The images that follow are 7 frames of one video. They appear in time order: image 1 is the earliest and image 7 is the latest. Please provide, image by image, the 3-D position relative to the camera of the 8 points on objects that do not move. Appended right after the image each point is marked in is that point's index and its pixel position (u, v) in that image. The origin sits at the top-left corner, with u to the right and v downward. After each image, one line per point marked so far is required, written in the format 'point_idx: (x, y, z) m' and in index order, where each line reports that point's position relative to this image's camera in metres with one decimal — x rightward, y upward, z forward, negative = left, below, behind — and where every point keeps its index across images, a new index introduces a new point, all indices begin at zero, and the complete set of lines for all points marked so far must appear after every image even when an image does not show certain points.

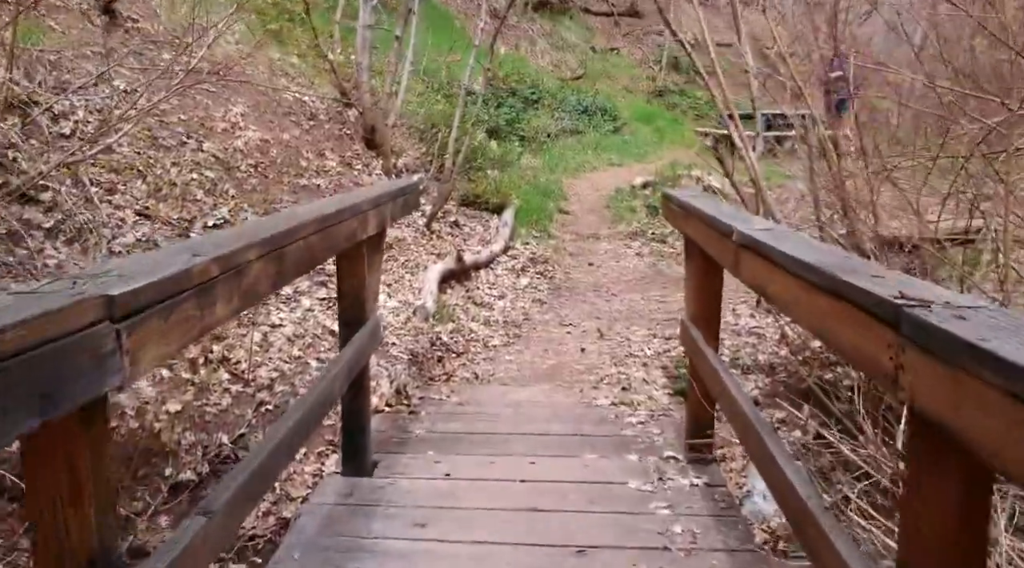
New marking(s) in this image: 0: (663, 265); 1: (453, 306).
0: (+1.6, +0.2, +9.2) m
1: (-0.5, -0.2, +6.9) m
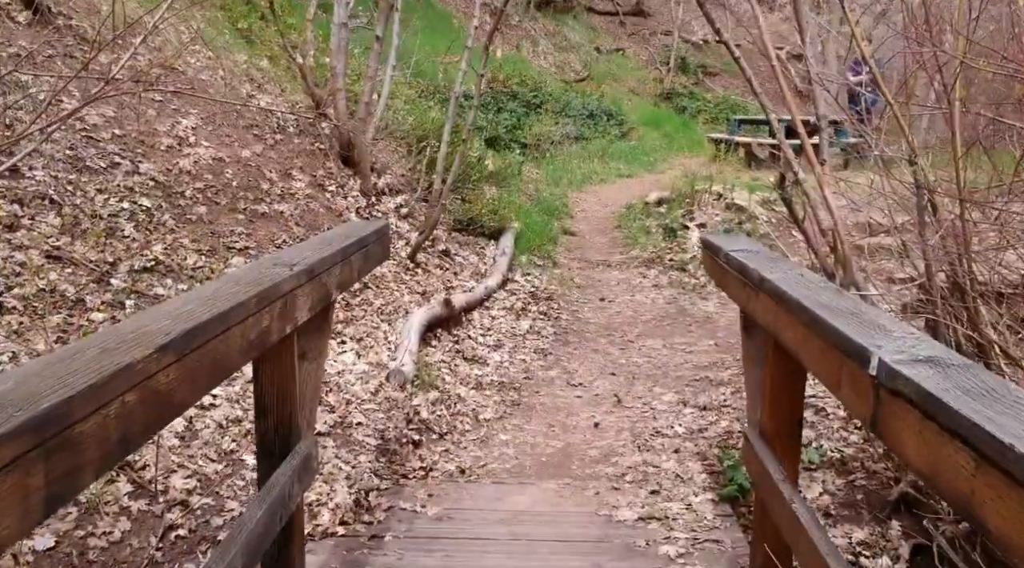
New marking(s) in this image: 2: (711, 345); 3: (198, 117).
0: (+1.6, -0.2, +8.0) m
1: (-0.5, -0.5, +5.6) m
2: (+1.6, -0.5, +6.6) m
3: (-2.7, +1.4, +7.2) m
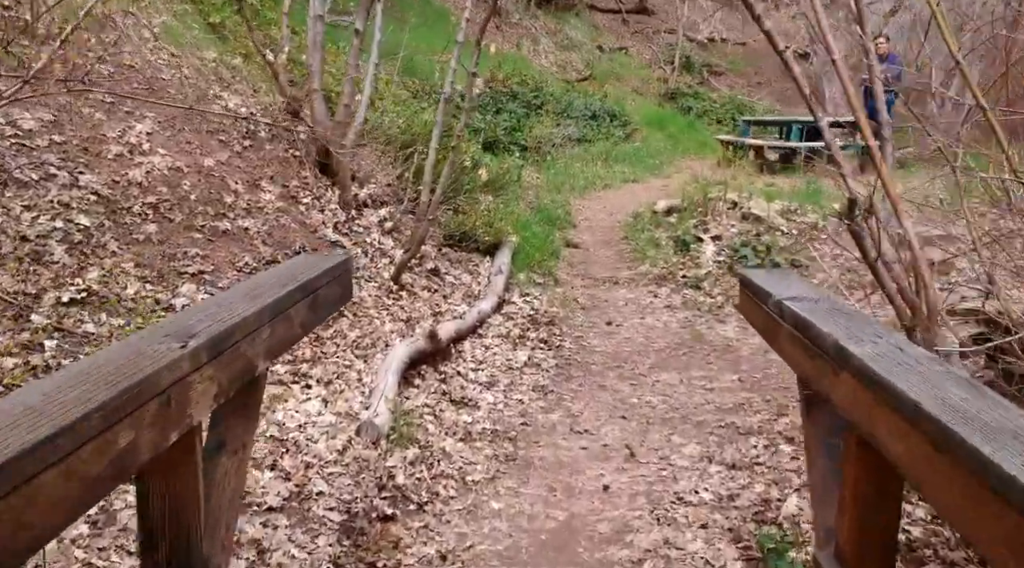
0: (+1.6, -0.4, +7.1) m
1: (-0.5, -0.7, +4.8) m
2: (+1.5, -0.7, +5.8) m
3: (-2.8, +1.3, +6.4) m
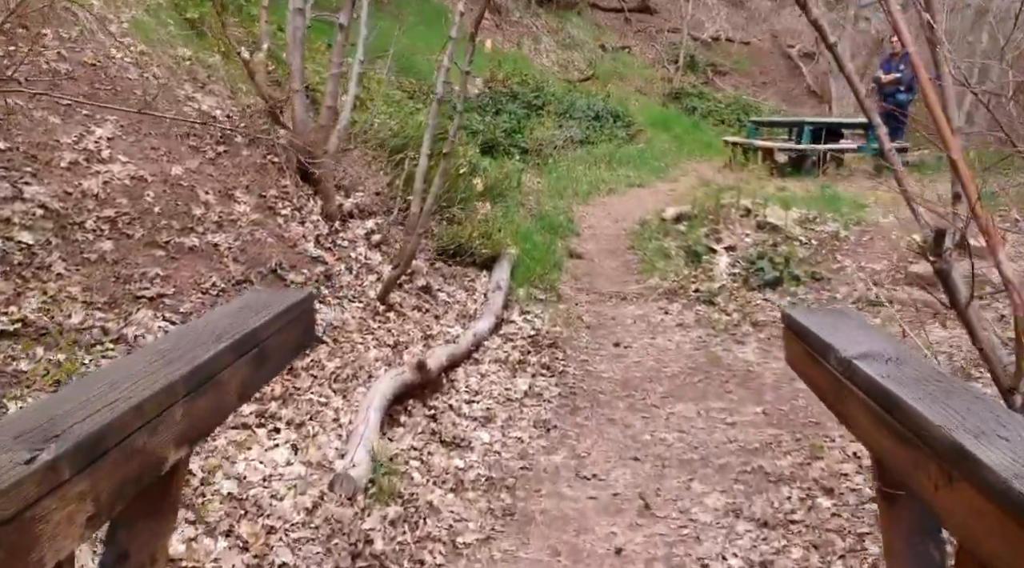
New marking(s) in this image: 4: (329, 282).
0: (+1.6, -0.5, +6.6) m
1: (-0.5, -0.9, +4.2) m
2: (+1.5, -0.8, +5.2) m
3: (-2.8, +1.1, +5.8) m
4: (-1.3, 0.0, +5.8) m
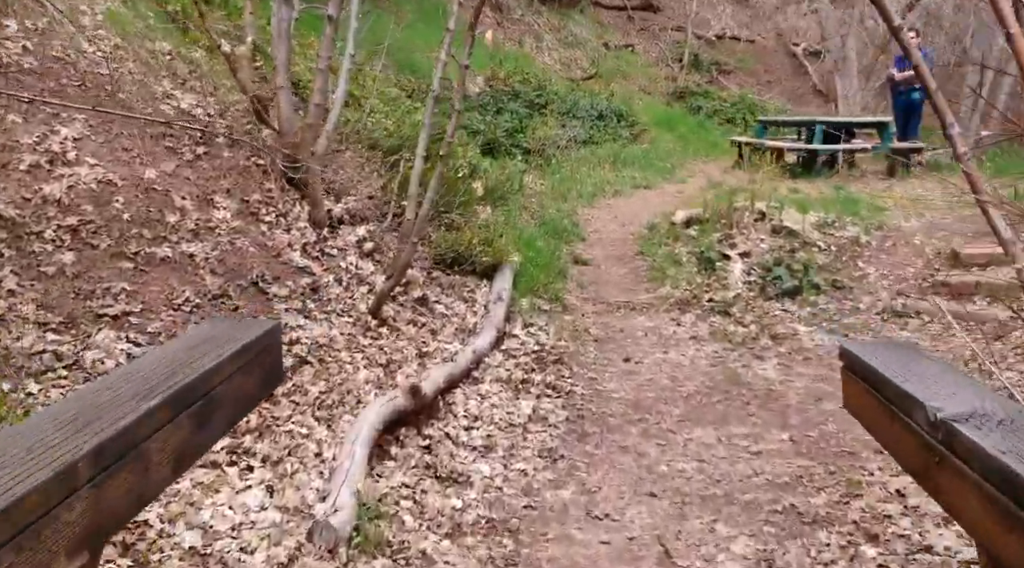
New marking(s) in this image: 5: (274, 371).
0: (+1.6, -0.6, +6.1) m
1: (-0.5, -1.0, +3.8) m
2: (+1.5, -0.9, +4.7) m
3: (-2.7, +1.0, +5.4) m
4: (-1.2, -0.1, +5.3) m
5: (-0.7, -0.2, +2.3) m
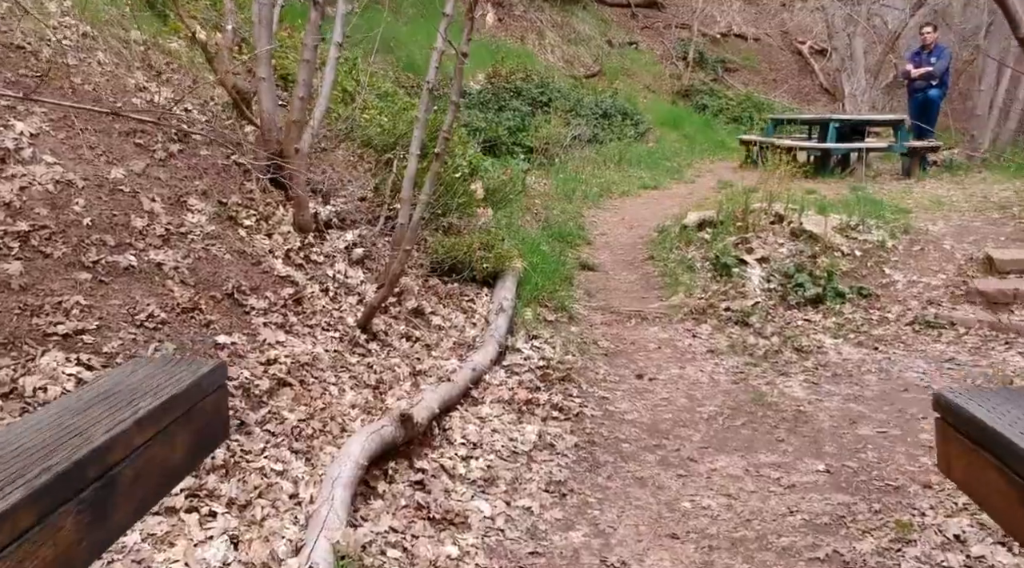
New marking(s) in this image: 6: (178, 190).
0: (+1.6, -0.6, +5.6) m
1: (-0.5, -1.0, +3.3) m
2: (+1.6, -1.0, +4.2) m
3: (-2.7, +1.0, +4.9) m
4: (-1.2, -0.1, +4.8) m
5: (-0.6, -0.3, +1.8) m
6: (-2.0, +0.6, +5.0) m
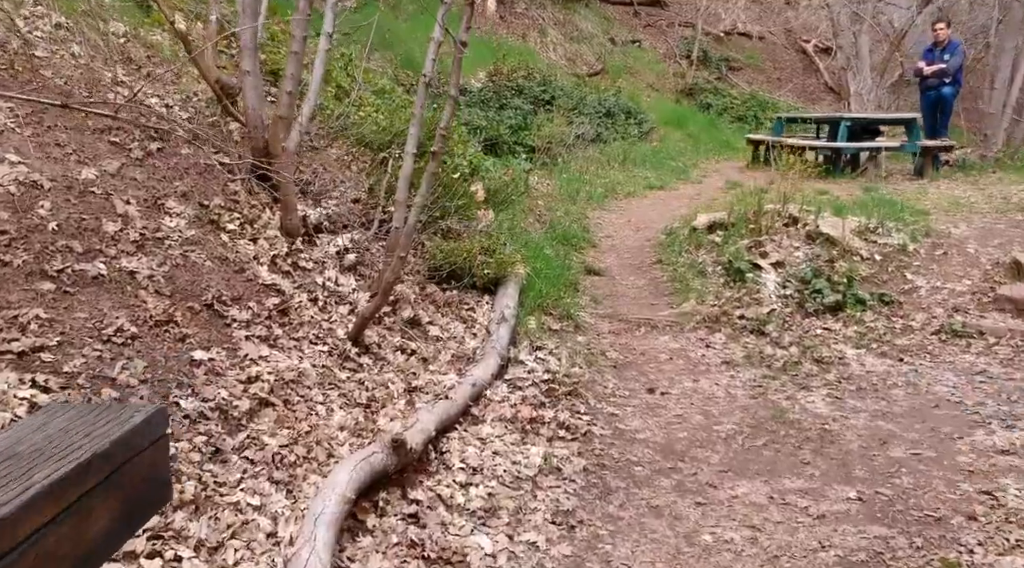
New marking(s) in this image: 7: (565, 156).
0: (+1.7, -0.7, +5.2) m
1: (-0.5, -1.1, +2.9) m
2: (+1.6, -1.0, +3.8) m
3: (-2.7, +0.9, +4.5) m
4: (-1.2, -0.2, +4.5) m
5: (-0.6, -0.4, +1.5) m
6: (-2.0, +0.5, +4.7) m
7: (+0.8, +1.9, +12.3) m
